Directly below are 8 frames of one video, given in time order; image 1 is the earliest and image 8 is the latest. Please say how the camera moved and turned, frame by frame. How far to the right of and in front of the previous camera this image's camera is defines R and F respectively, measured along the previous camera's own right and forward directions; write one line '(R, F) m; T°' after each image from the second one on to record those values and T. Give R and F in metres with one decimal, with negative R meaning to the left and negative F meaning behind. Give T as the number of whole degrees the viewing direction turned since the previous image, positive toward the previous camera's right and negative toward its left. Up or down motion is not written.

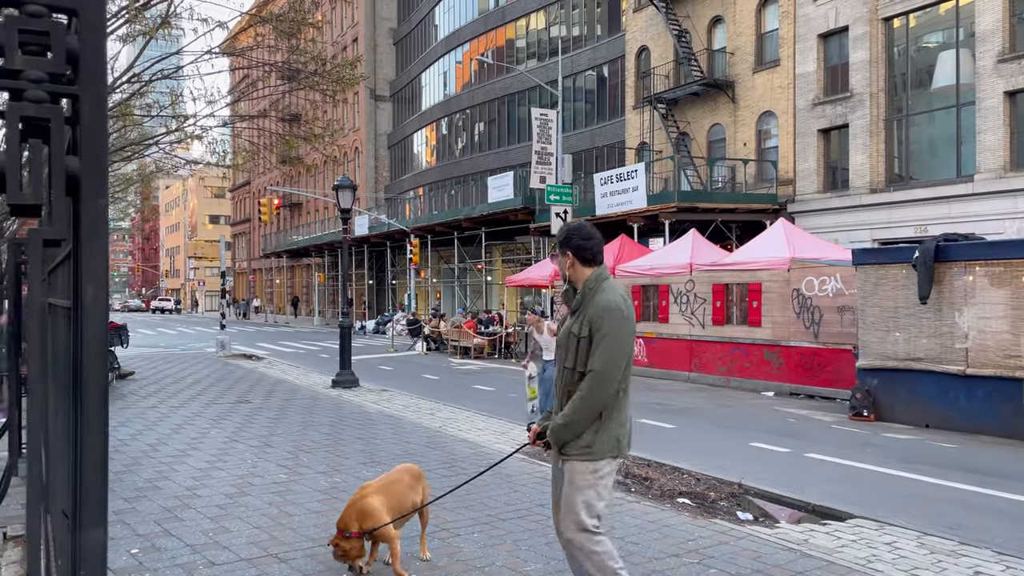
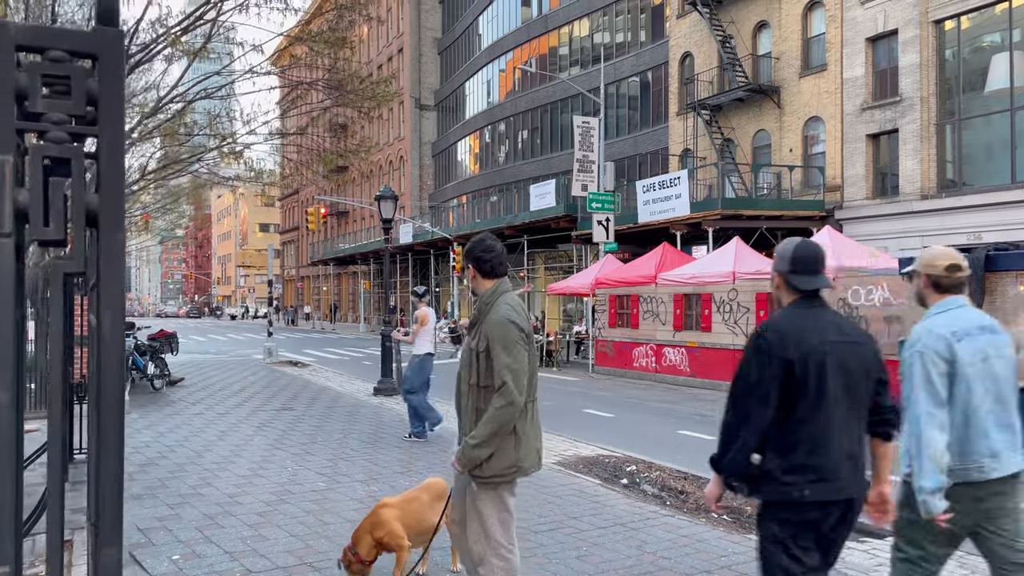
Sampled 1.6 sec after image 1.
(+0.1, 0.0) m; -3°
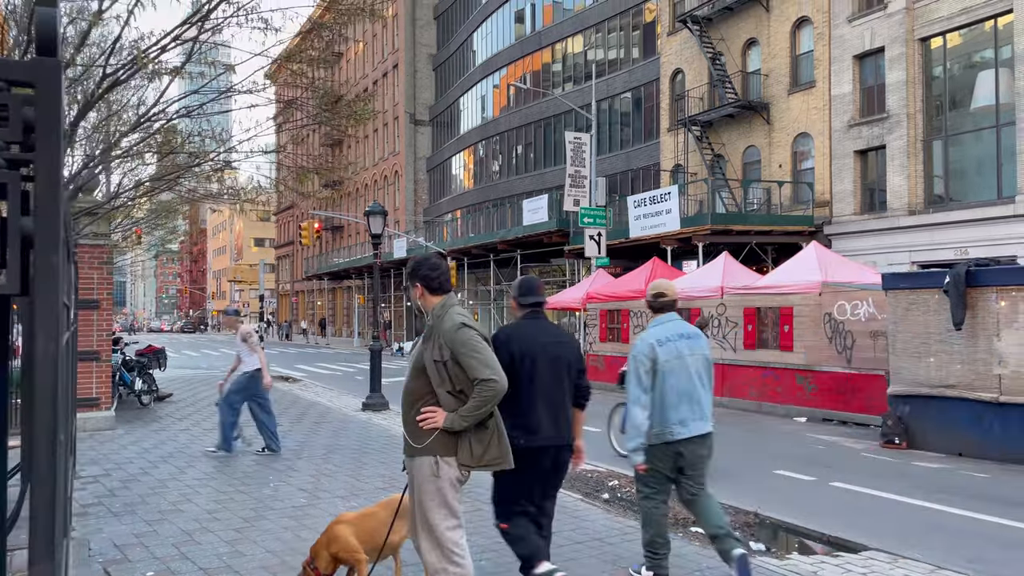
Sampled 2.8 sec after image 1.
(+0.1, -0.1) m; 0°
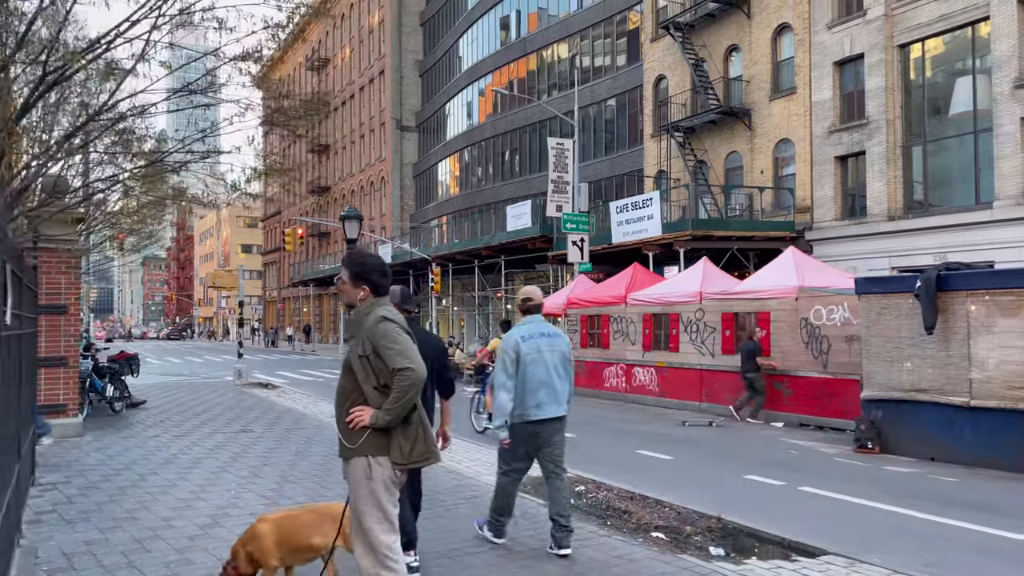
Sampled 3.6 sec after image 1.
(+0.2, +0.1) m; +1°
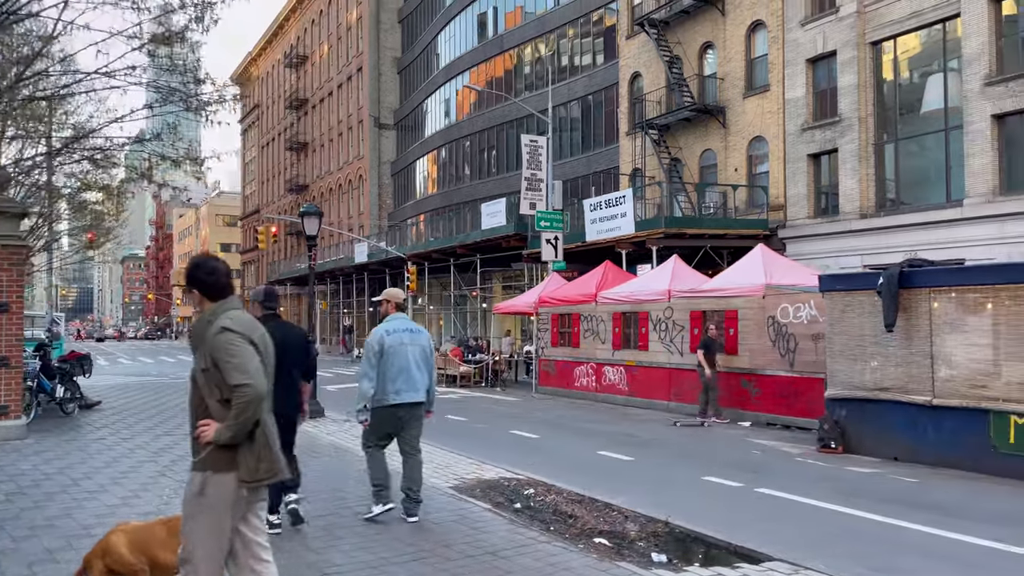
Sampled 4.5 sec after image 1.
(+0.4, +0.3) m; +1°
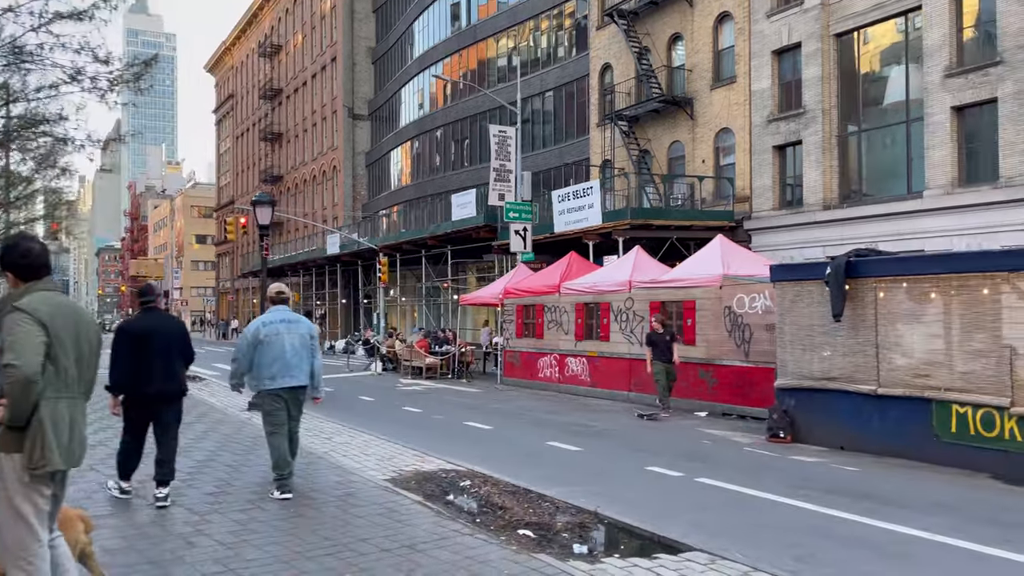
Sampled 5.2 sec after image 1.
(+0.4, +0.1) m; +1°
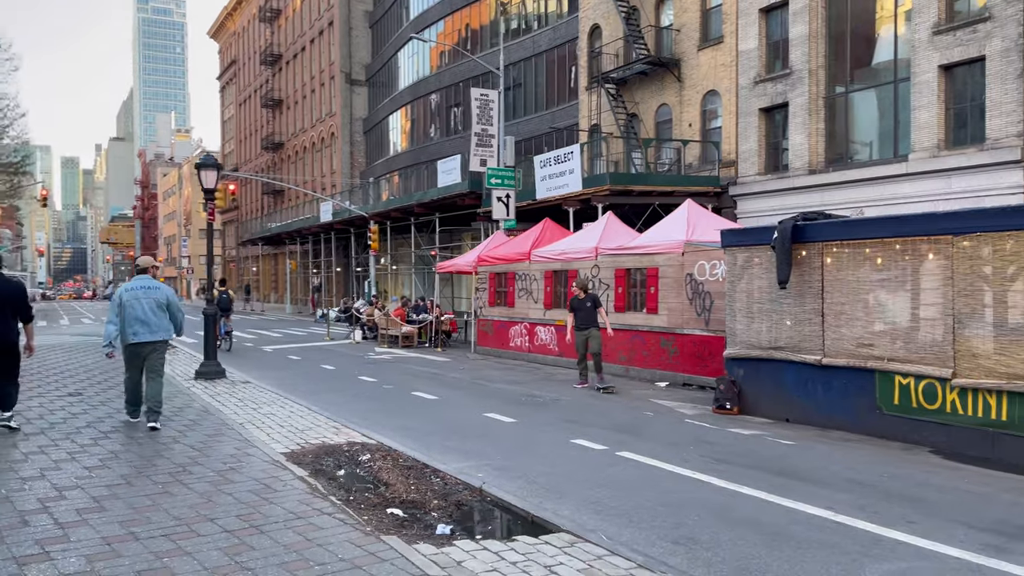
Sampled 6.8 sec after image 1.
(+1.0, +0.4) m; -1°
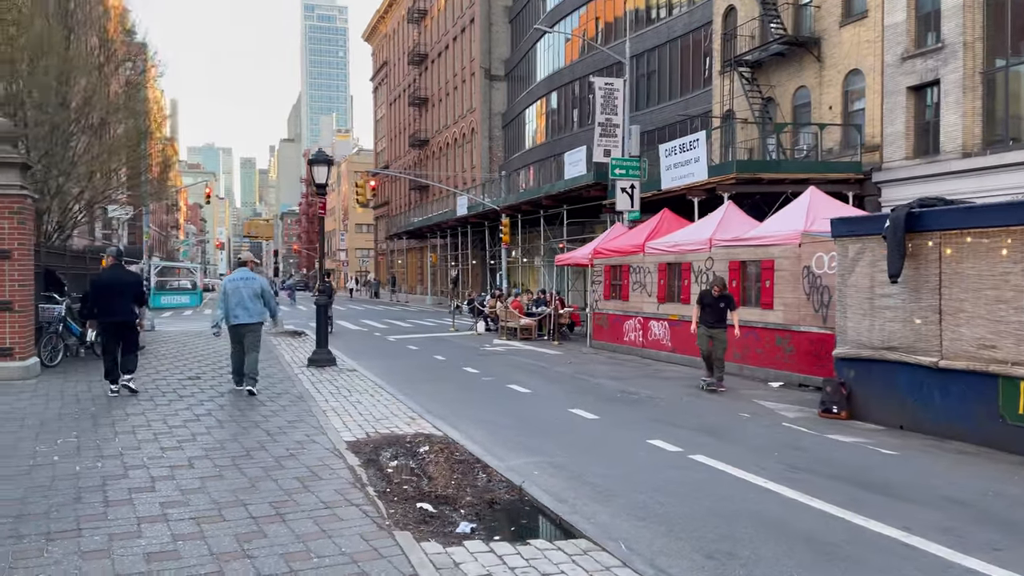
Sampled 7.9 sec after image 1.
(+0.8, +0.3) m; -11°
